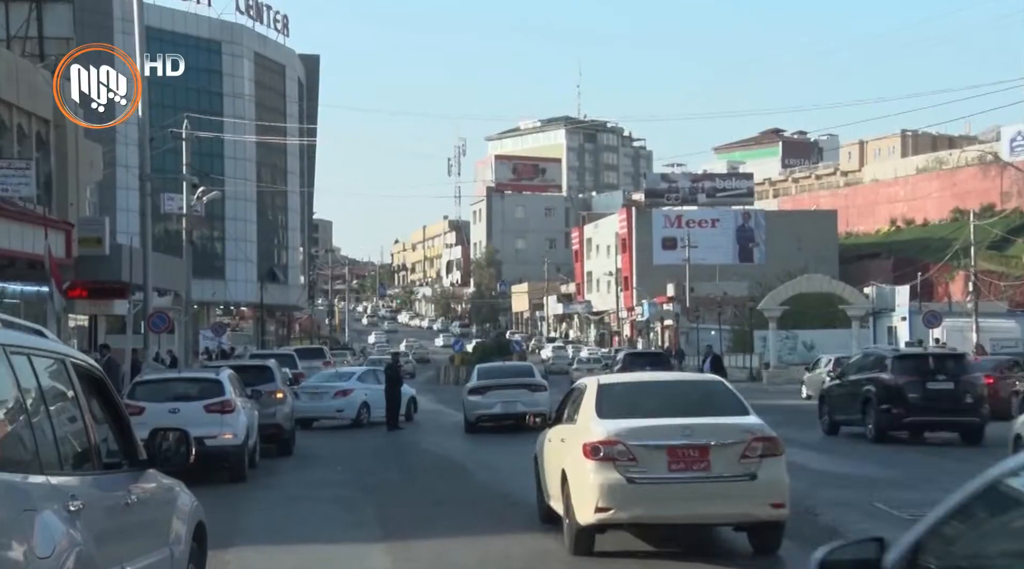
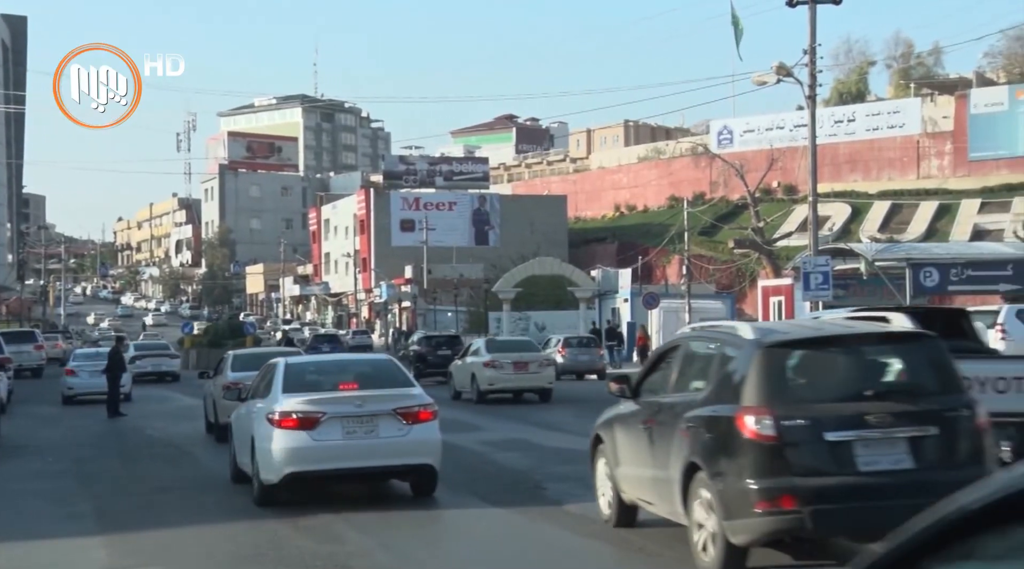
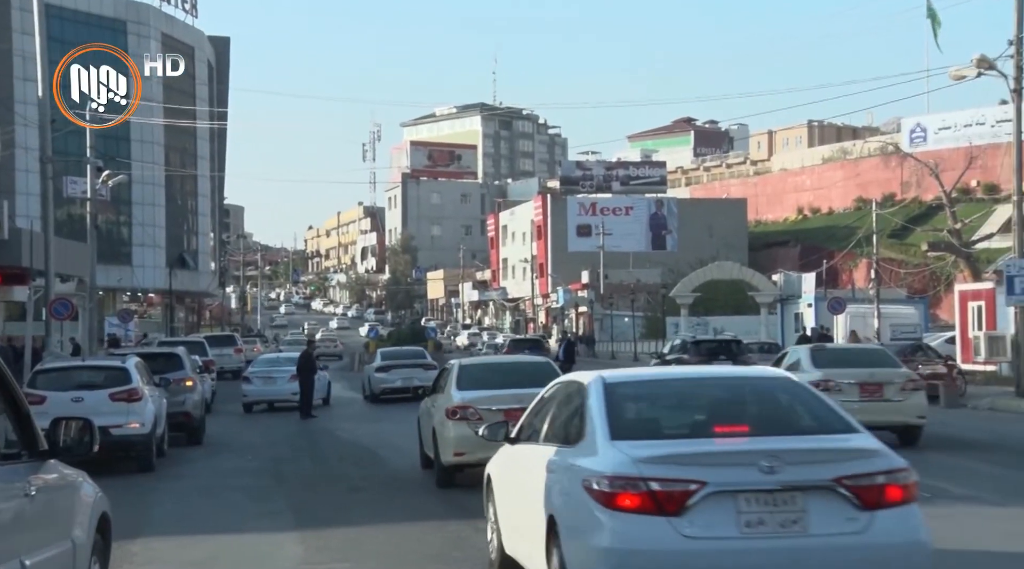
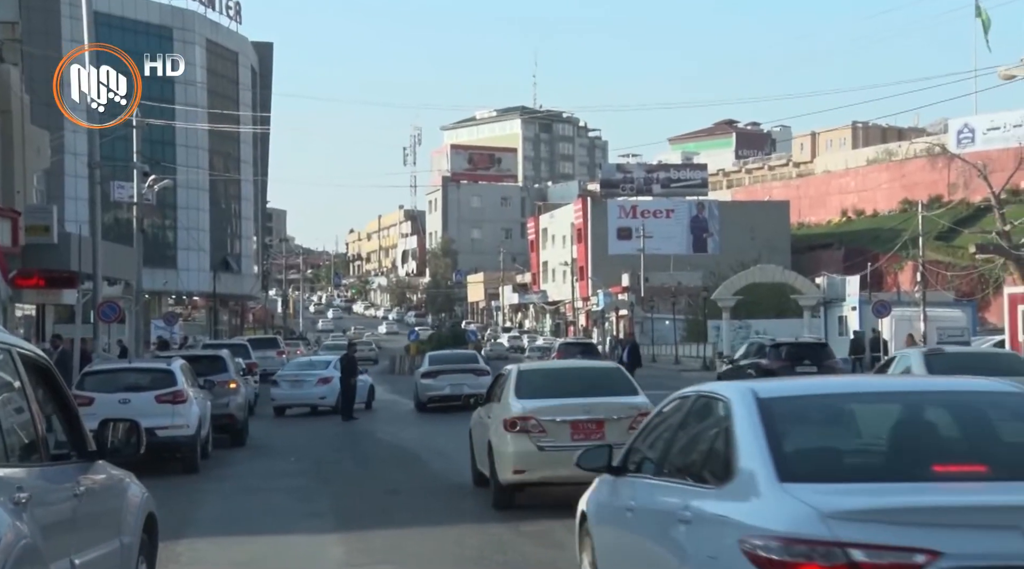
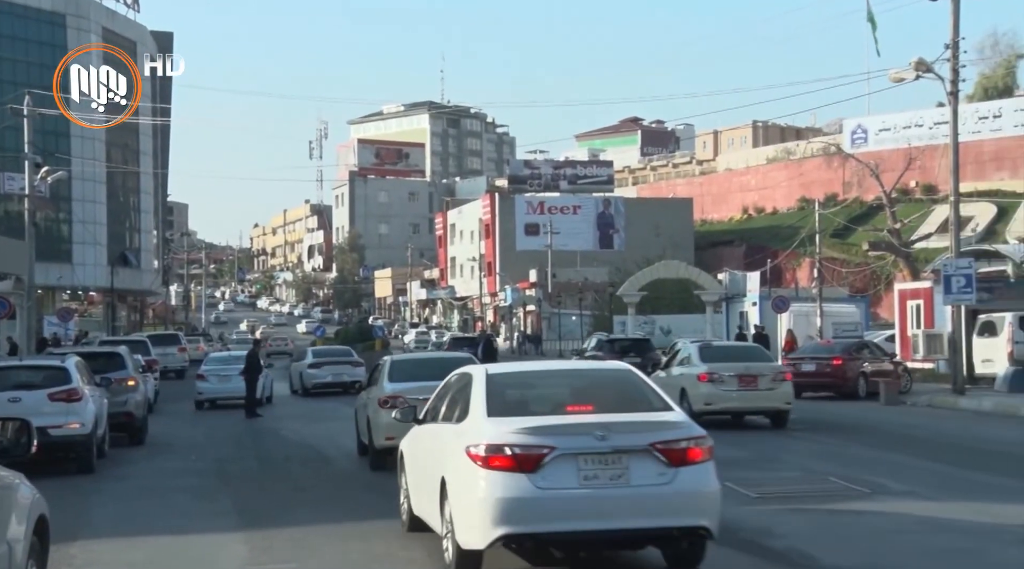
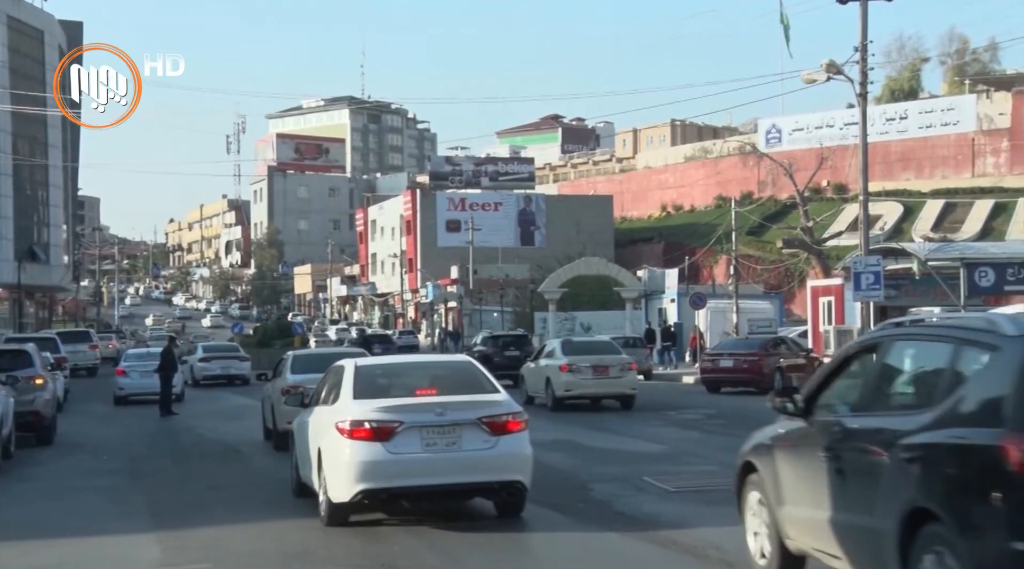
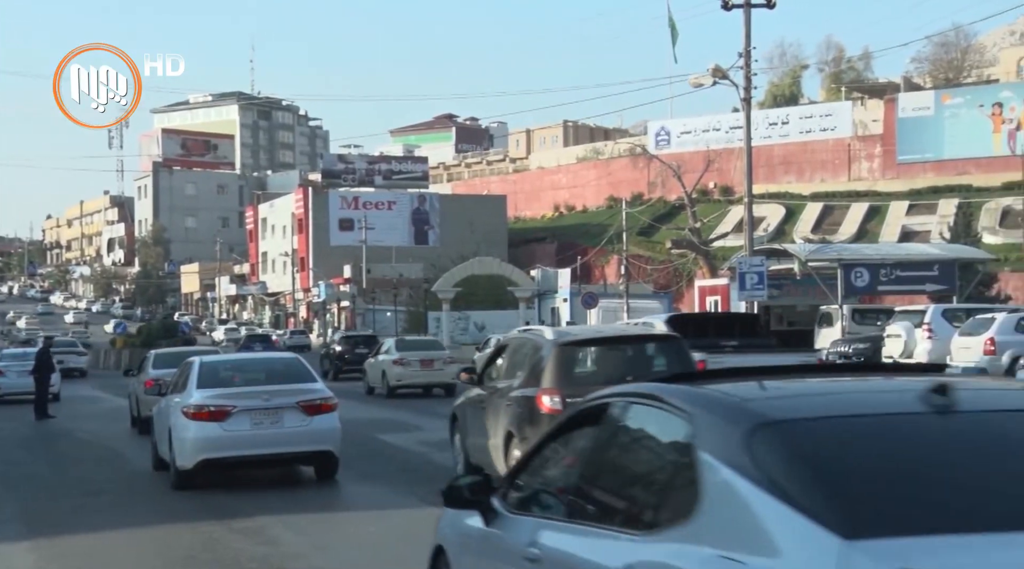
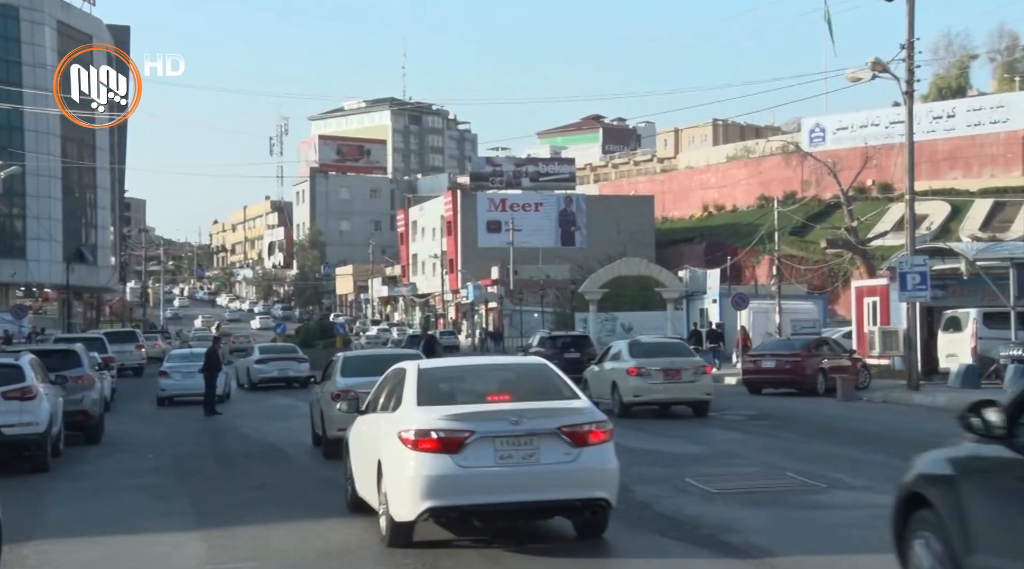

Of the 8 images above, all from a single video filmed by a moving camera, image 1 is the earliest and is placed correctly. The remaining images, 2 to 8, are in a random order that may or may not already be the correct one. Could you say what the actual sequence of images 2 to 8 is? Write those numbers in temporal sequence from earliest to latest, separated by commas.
4, 3, 5, 8, 6, 2, 7
